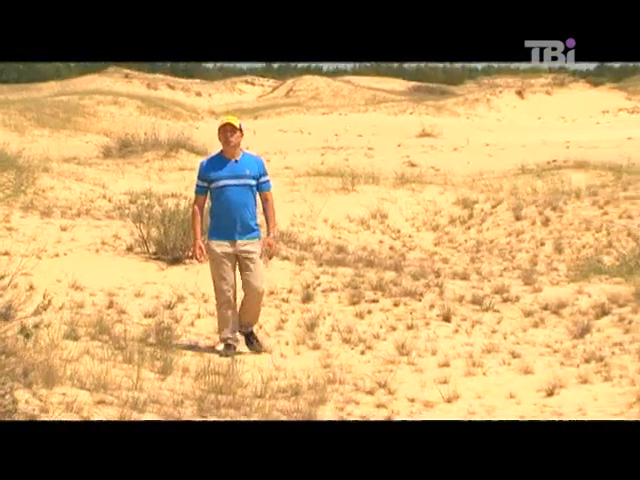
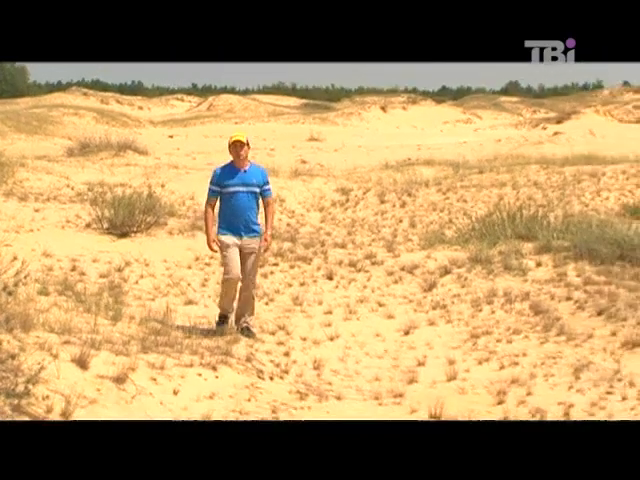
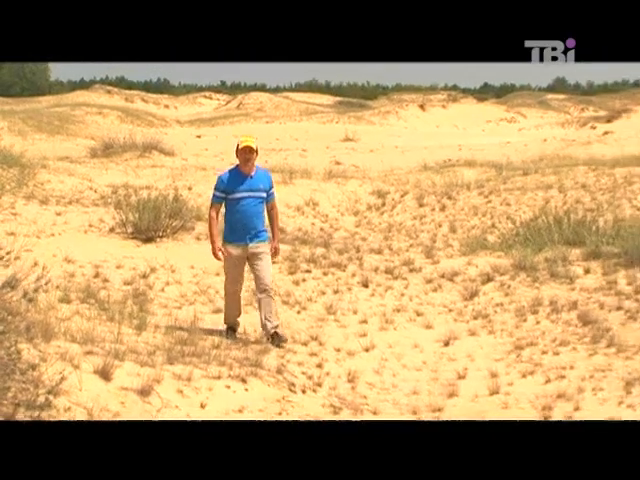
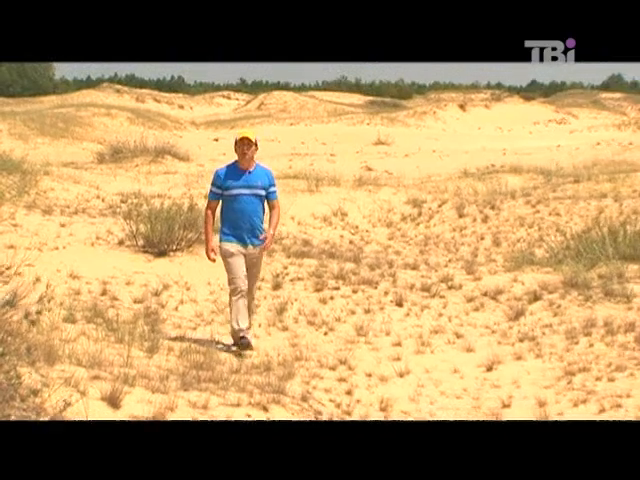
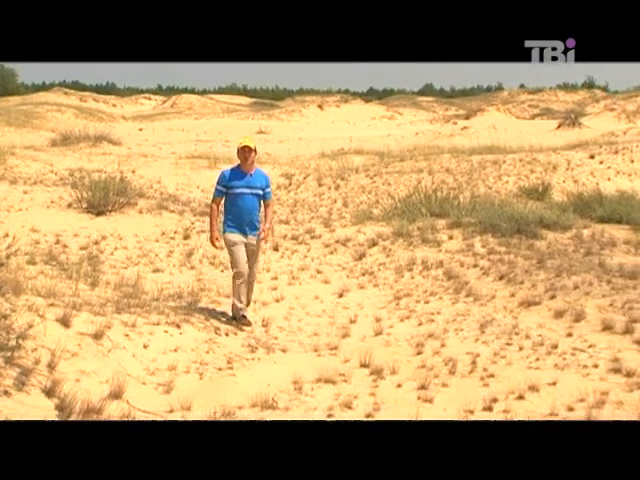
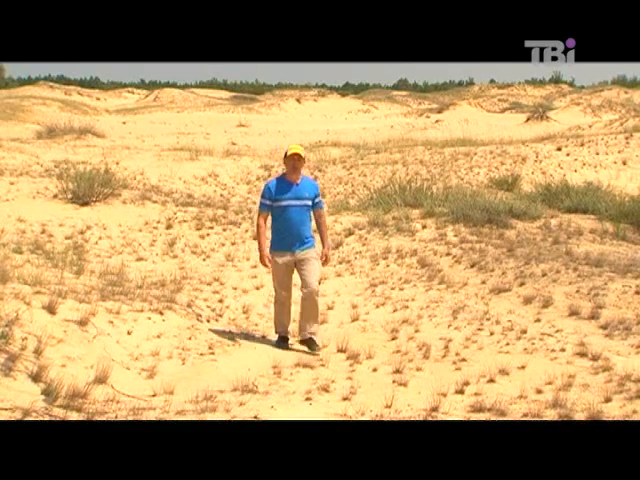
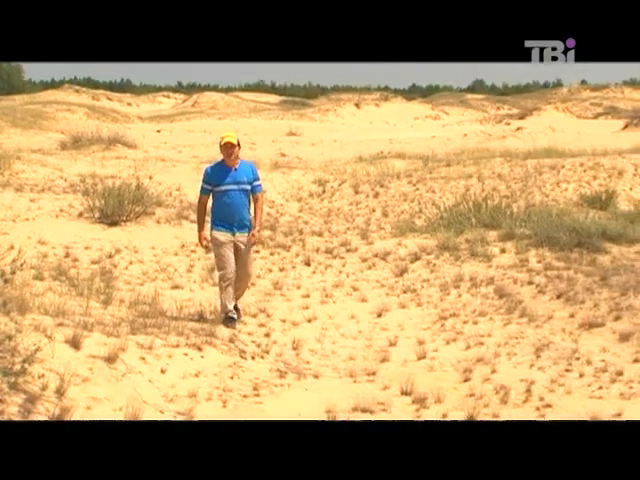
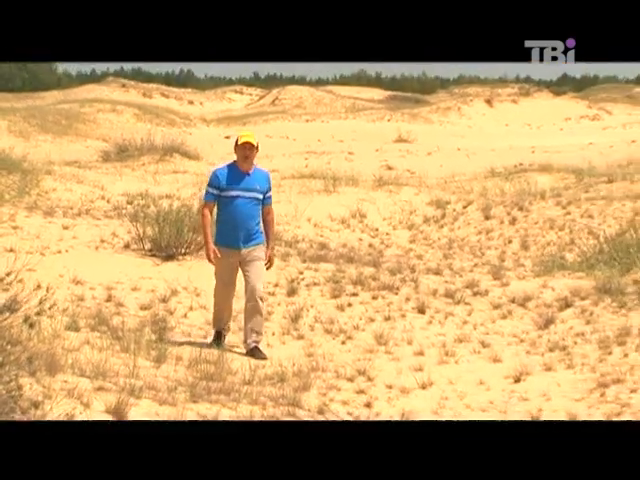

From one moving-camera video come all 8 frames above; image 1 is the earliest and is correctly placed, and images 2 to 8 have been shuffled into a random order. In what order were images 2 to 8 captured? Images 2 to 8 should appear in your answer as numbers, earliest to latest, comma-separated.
8, 4, 3, 2, 7, 5, 6
